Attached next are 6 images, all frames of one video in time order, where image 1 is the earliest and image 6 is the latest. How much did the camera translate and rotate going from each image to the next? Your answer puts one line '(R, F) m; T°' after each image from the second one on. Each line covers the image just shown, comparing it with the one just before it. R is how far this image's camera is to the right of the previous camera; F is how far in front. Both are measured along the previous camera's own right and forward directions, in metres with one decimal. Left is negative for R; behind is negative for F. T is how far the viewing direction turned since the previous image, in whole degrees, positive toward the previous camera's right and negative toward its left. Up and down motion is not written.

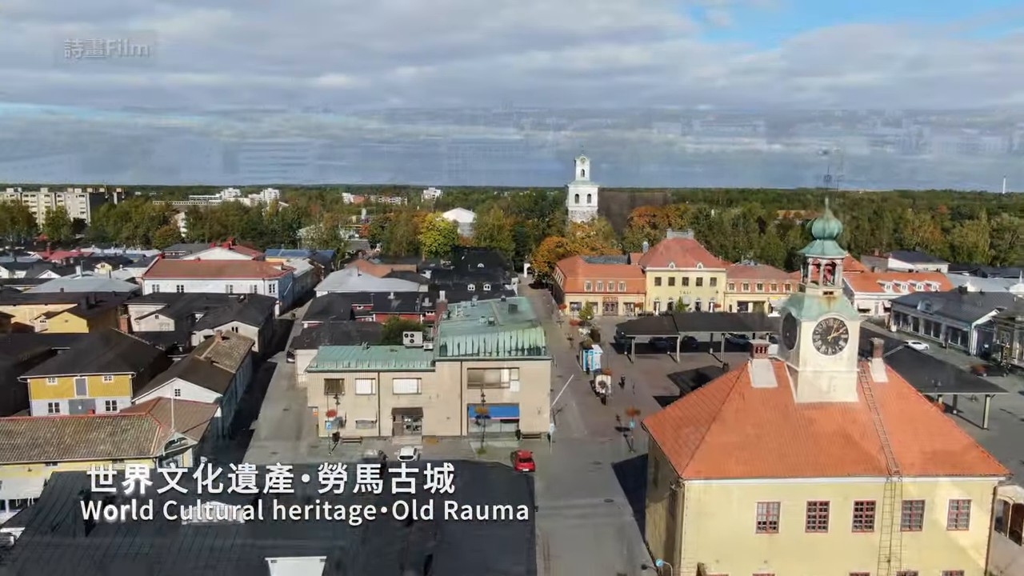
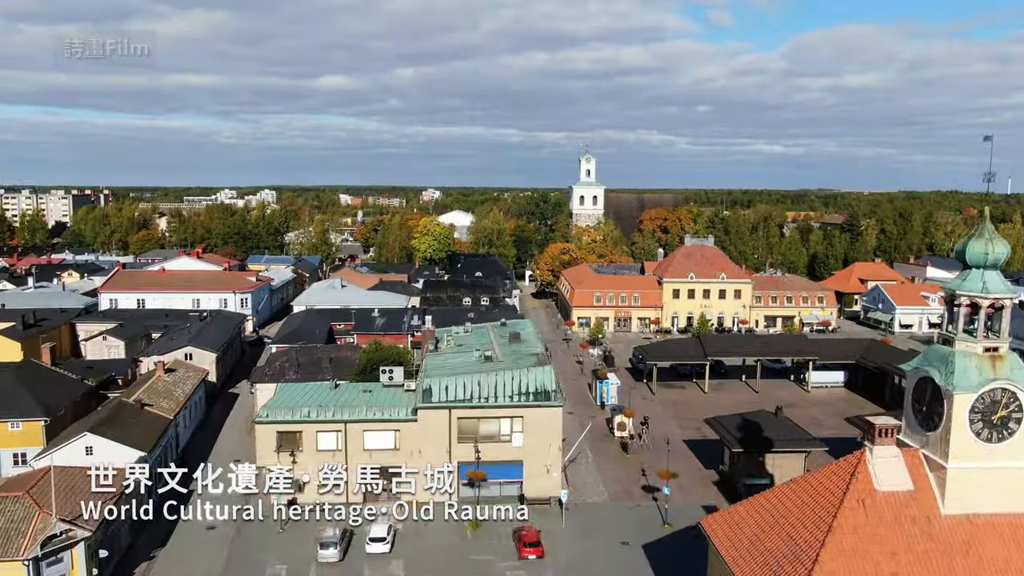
(-0.1, +6.9) m; 0°
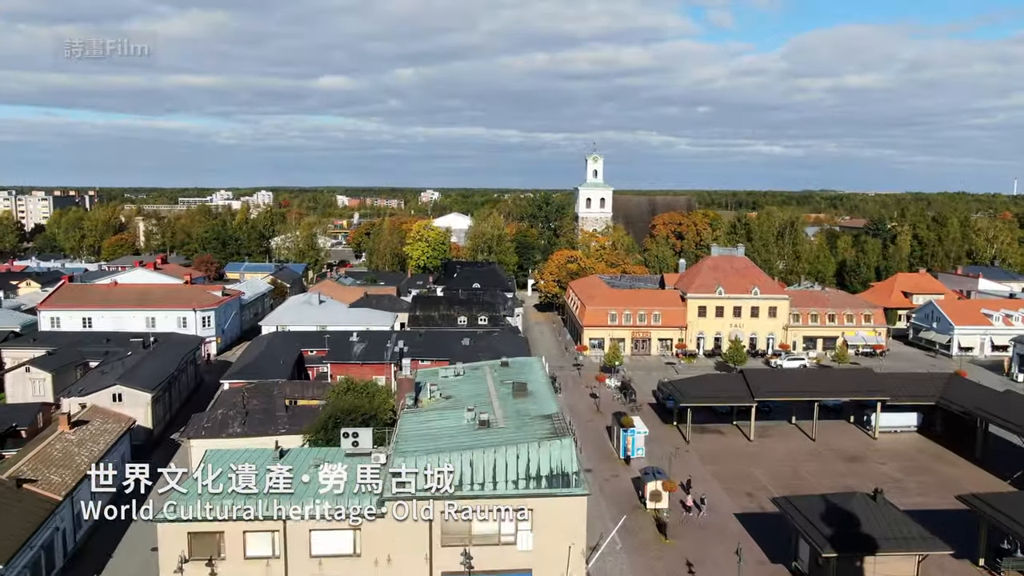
(-0.1, +7.5) m; 0°
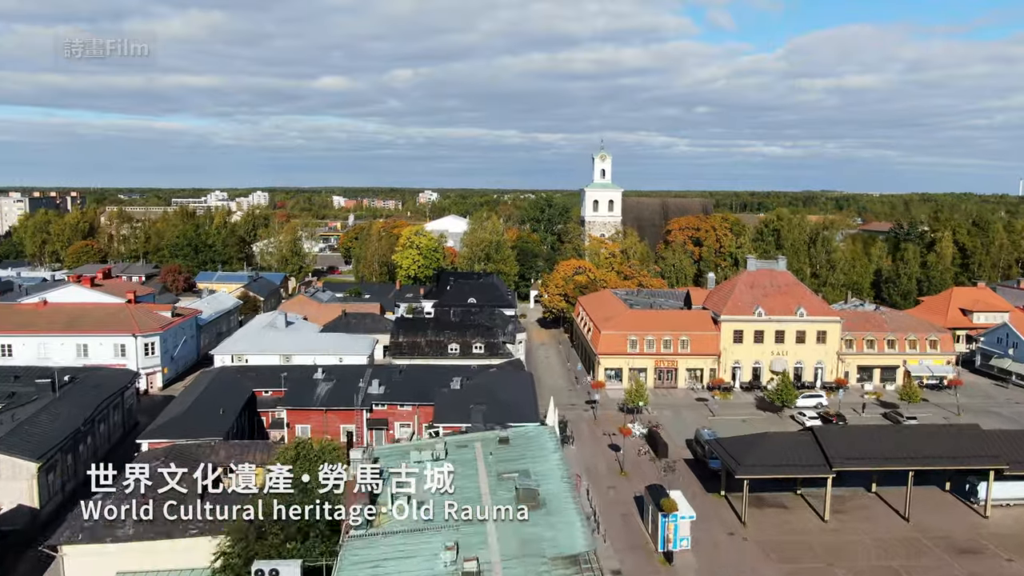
(-0.1, +8.0) m; 0°
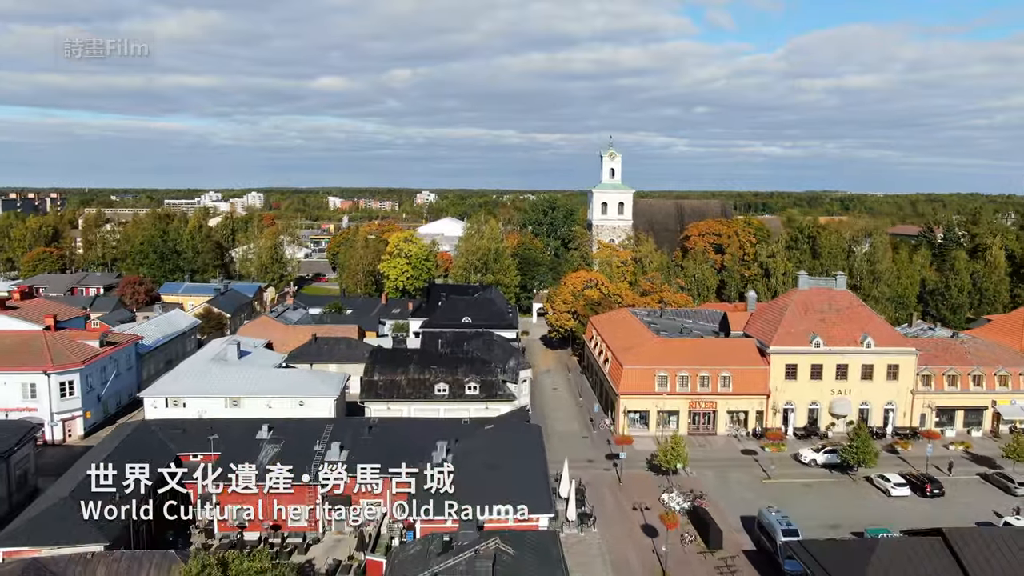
(-0.1, +8.0) m; 0°
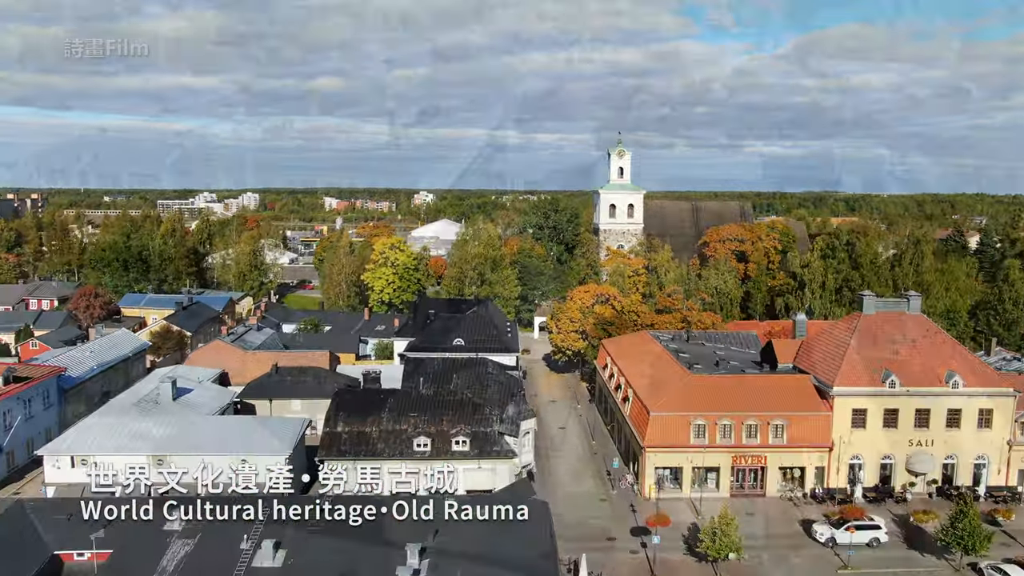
(0.0, +7.0) m; 0°
